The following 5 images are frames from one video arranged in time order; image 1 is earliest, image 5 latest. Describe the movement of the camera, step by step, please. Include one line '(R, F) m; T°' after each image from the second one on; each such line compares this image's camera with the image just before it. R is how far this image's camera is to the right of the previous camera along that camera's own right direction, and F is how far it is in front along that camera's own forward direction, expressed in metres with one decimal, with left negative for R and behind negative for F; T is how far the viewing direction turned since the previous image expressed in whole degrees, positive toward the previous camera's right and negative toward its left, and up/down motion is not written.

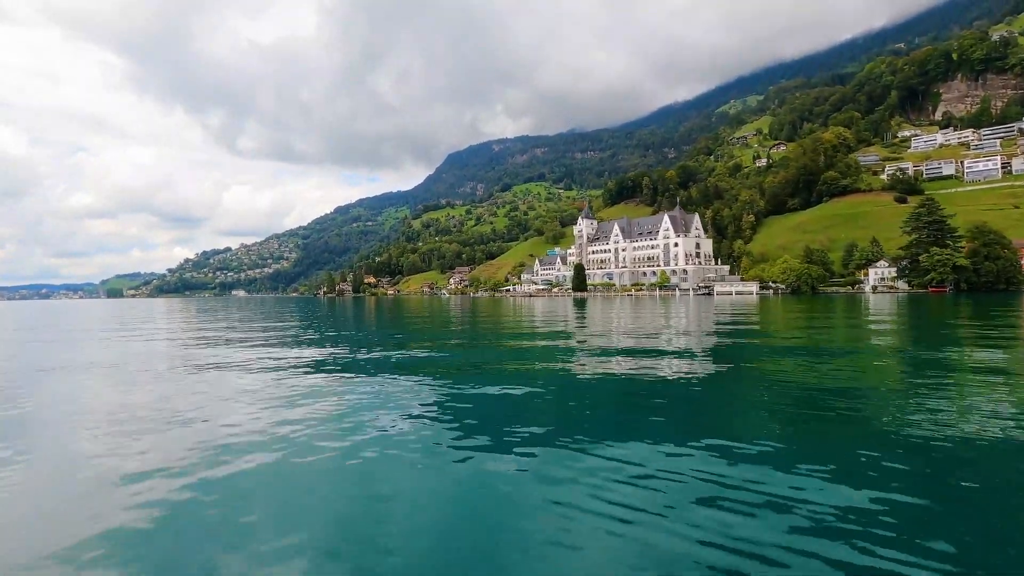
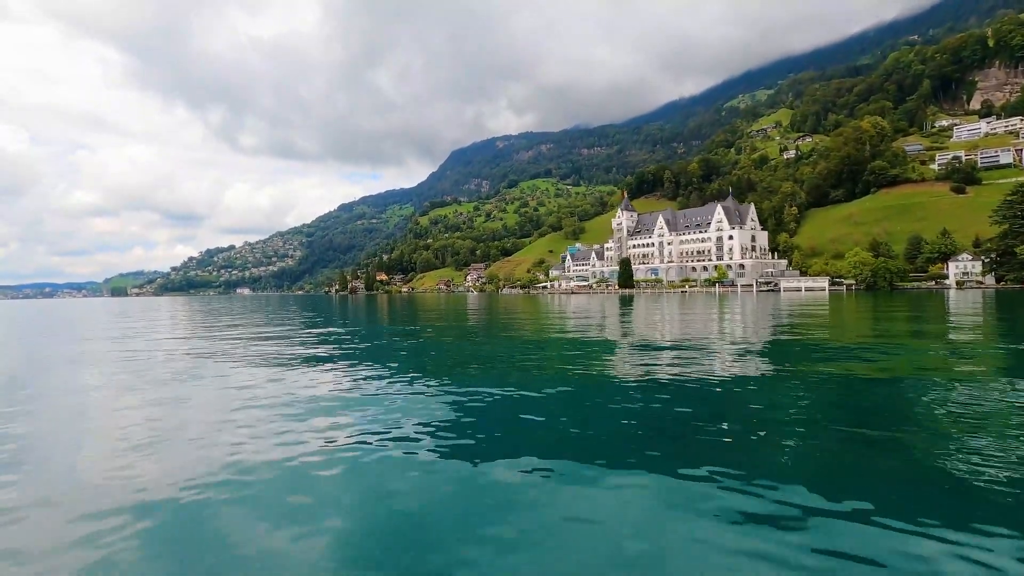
(-3.9, +4.2) m; 0°
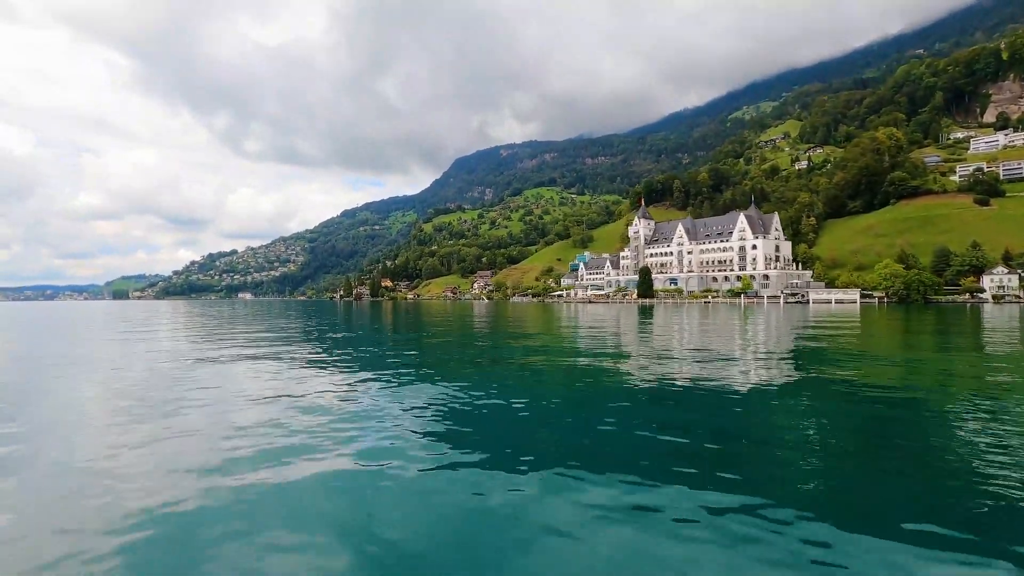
(-1.6, +1.5) m; 0°
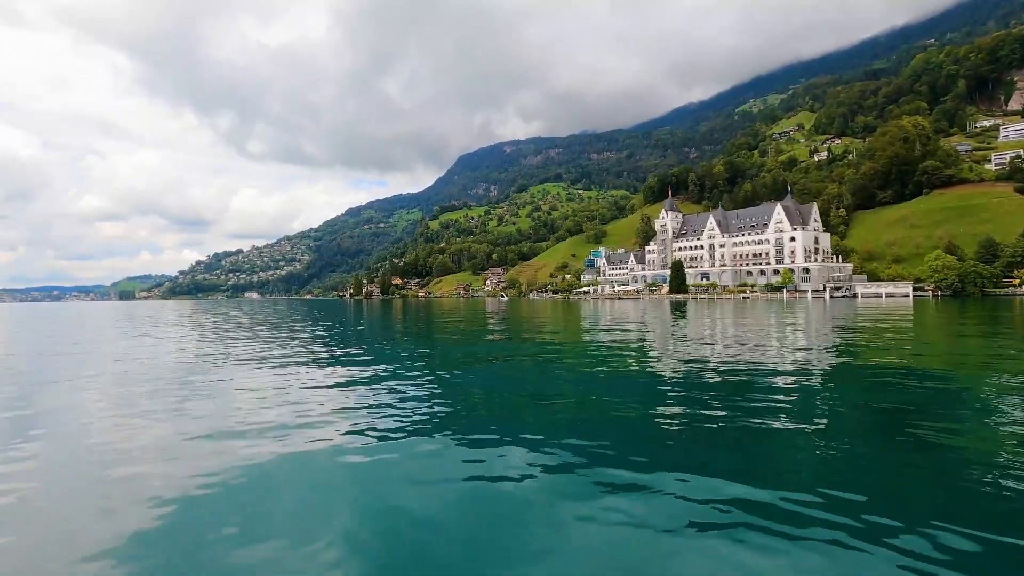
(-2.1, +2.2) m; 0°
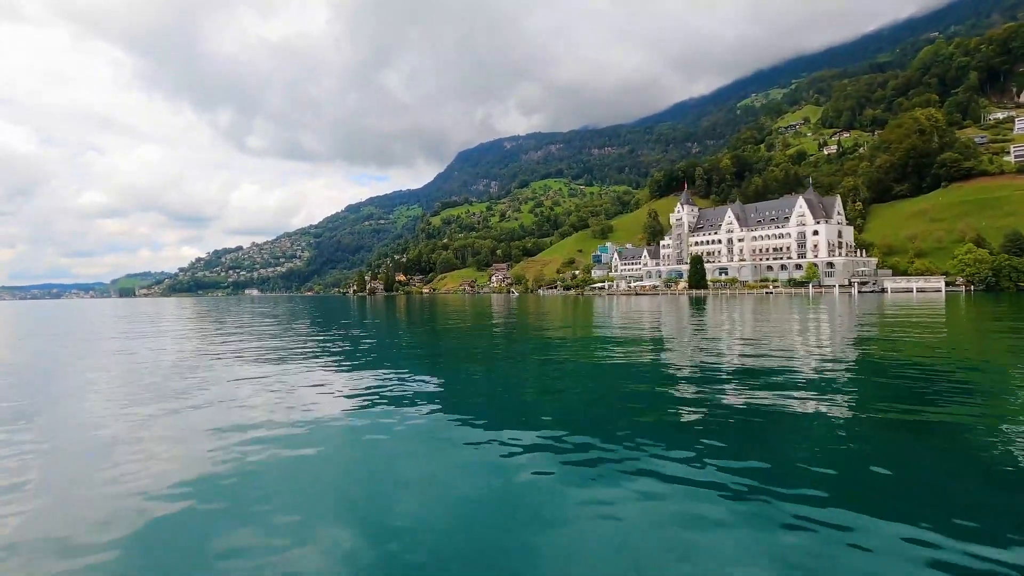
(-1.3, +1.4) m; 0°
